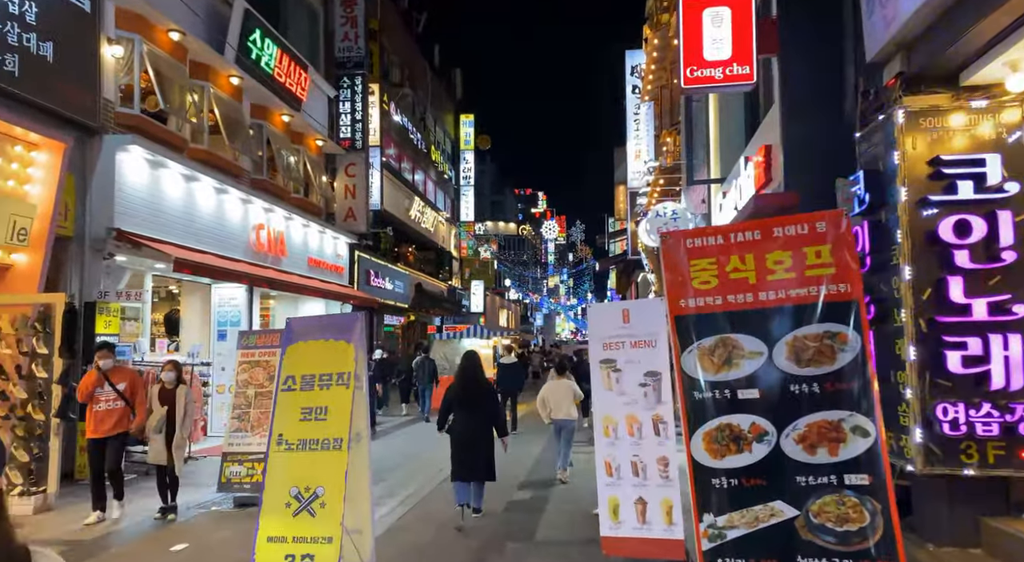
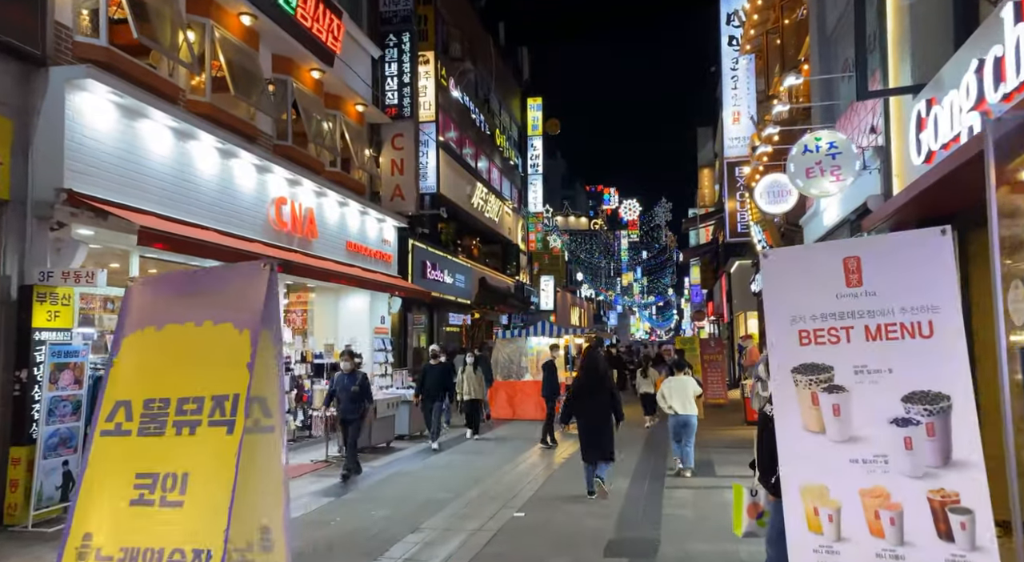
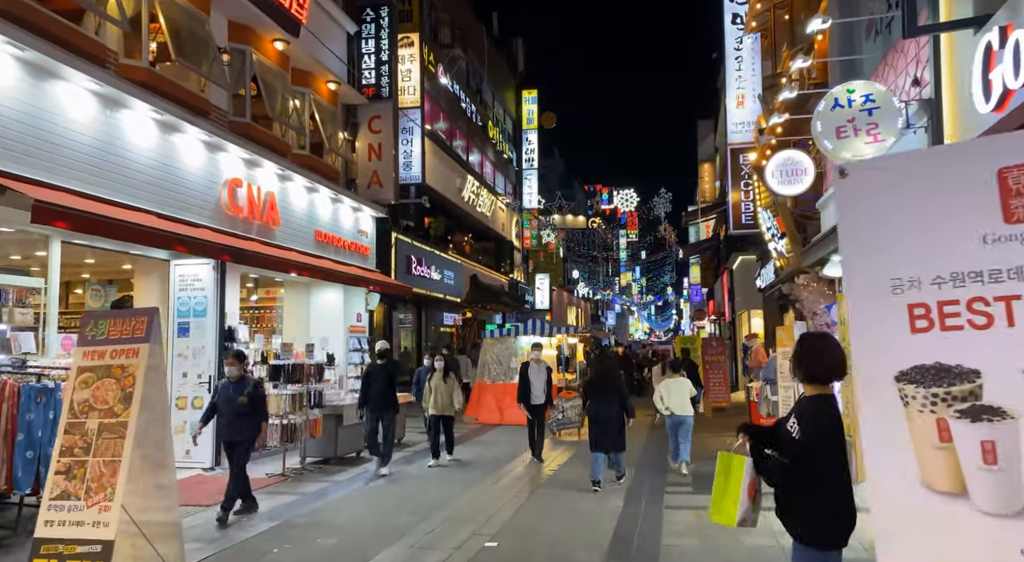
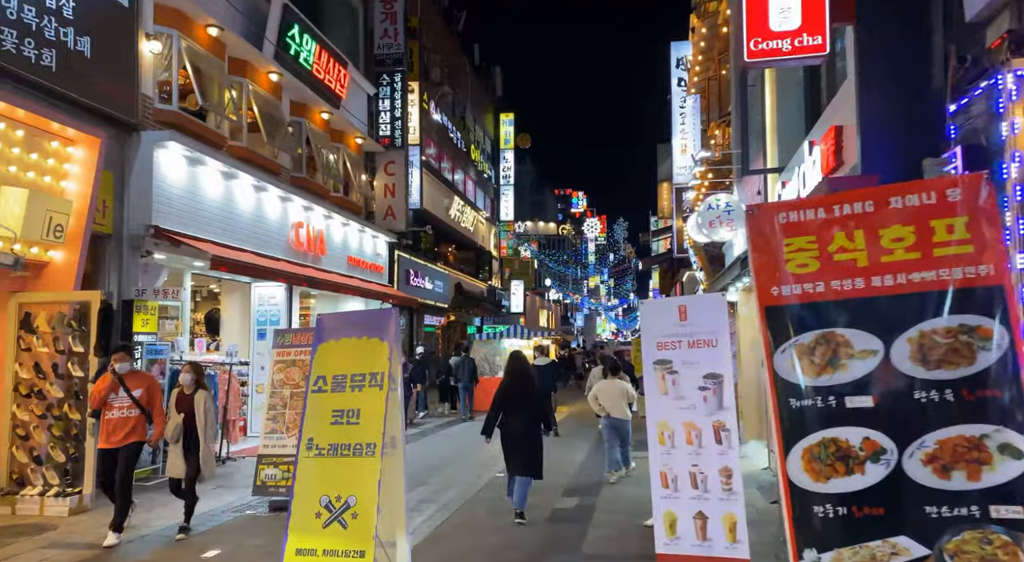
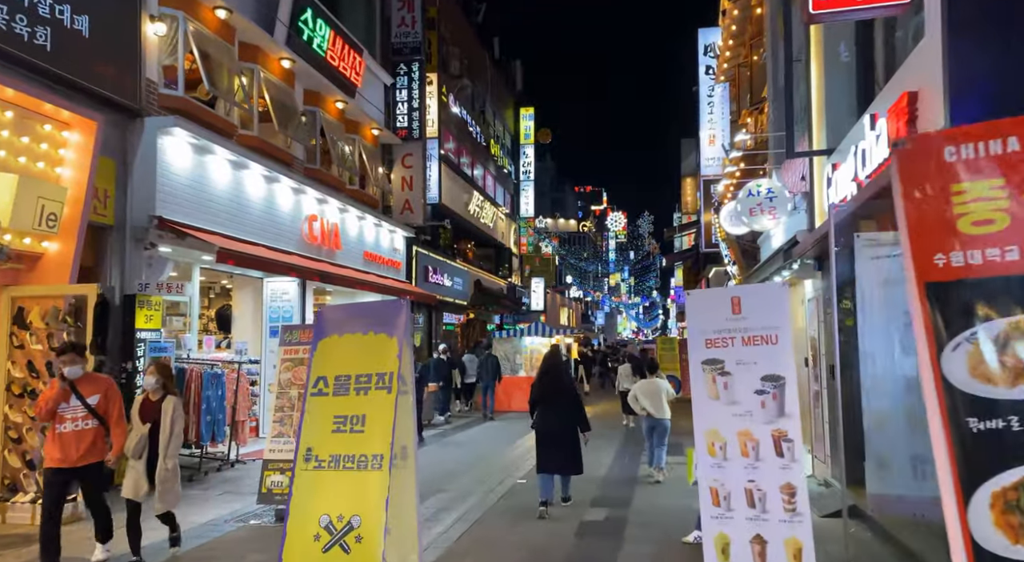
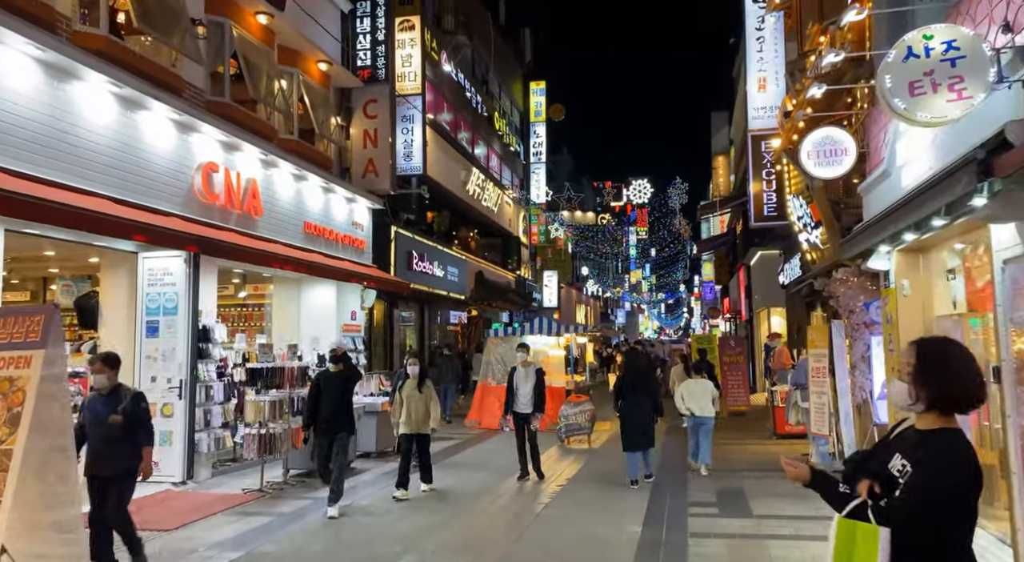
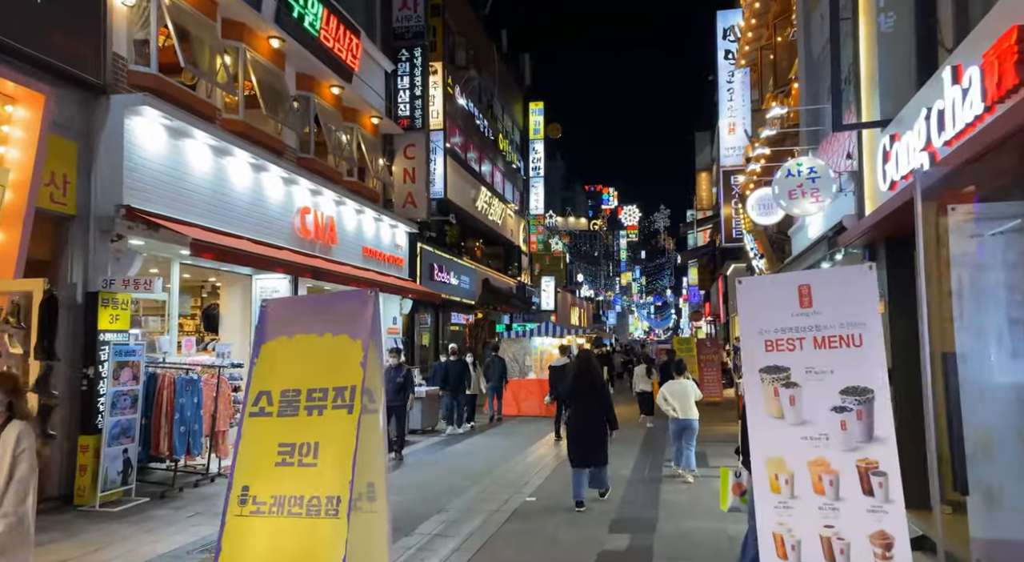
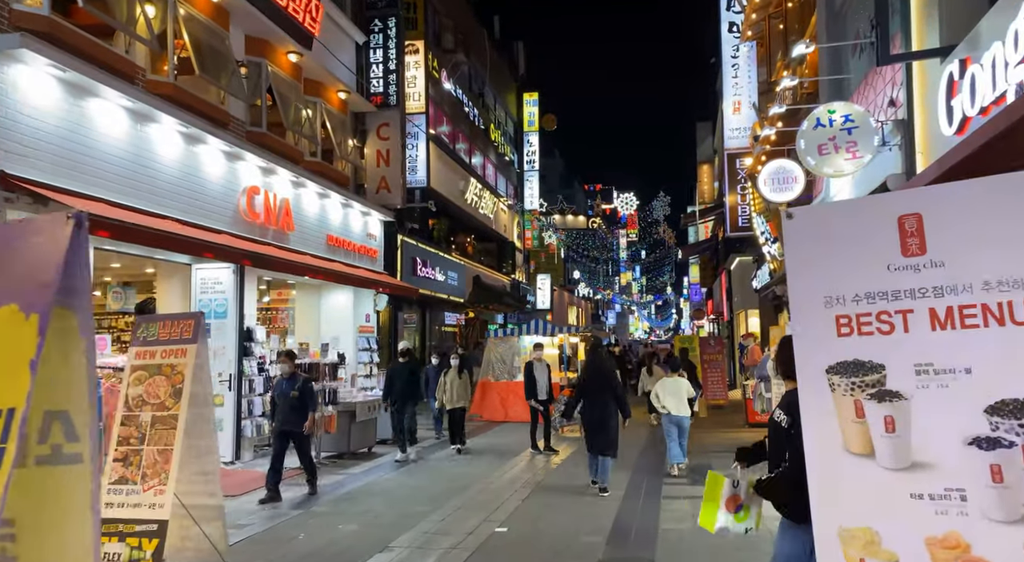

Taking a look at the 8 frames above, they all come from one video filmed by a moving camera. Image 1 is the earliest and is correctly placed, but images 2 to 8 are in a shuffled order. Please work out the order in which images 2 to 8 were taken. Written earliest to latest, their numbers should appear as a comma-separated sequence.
4, 5, 7, 2, 8, 3, 6
